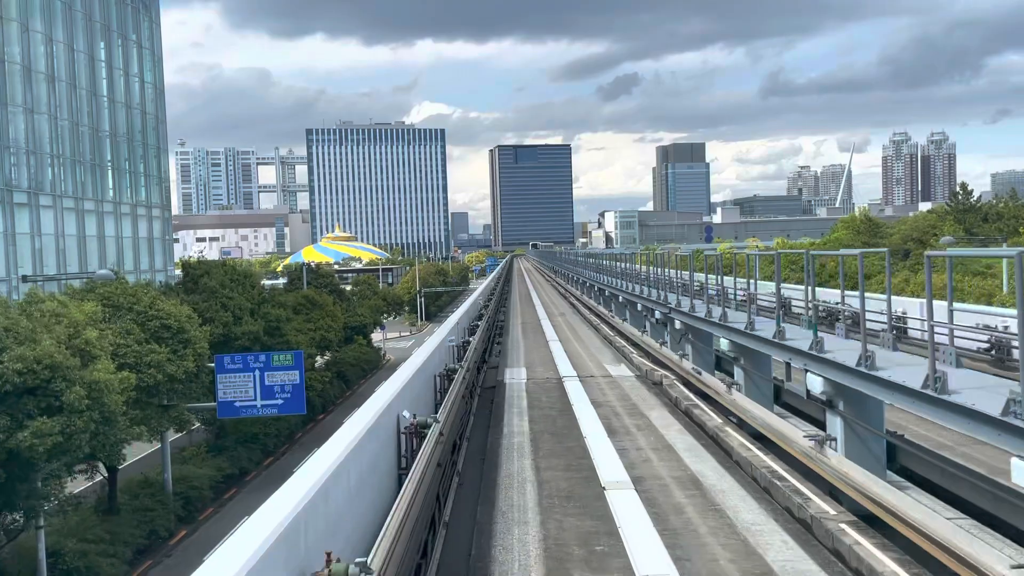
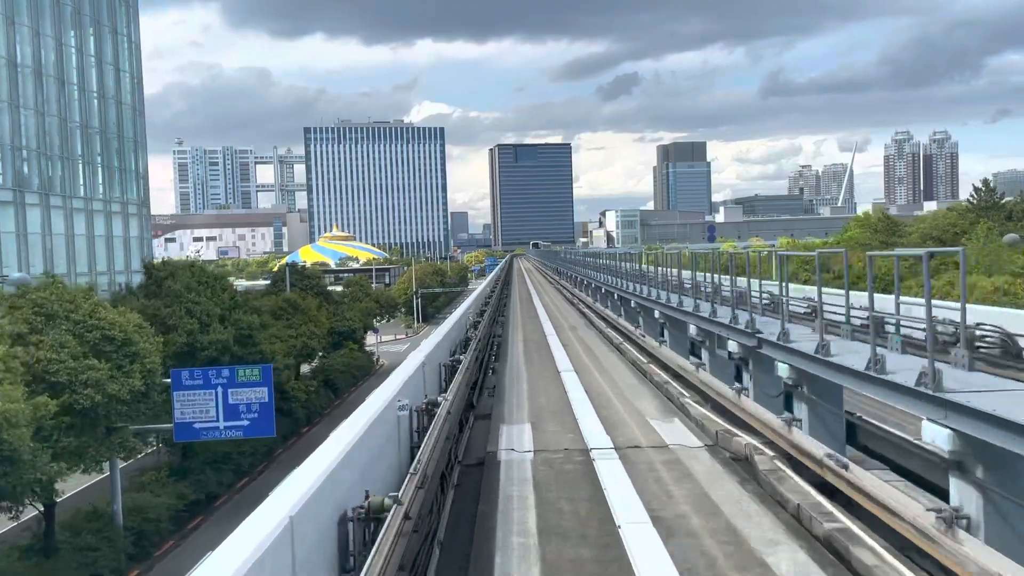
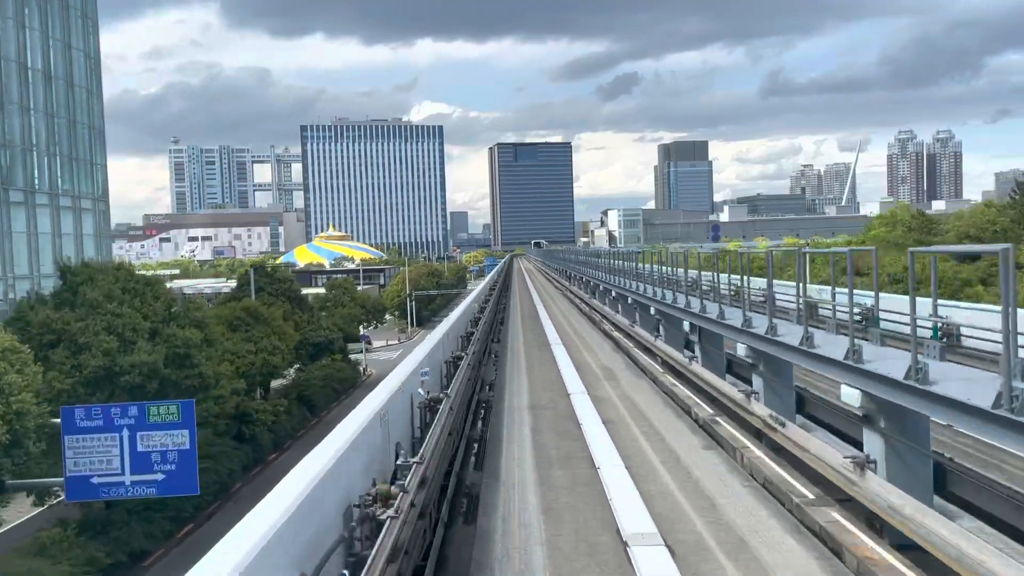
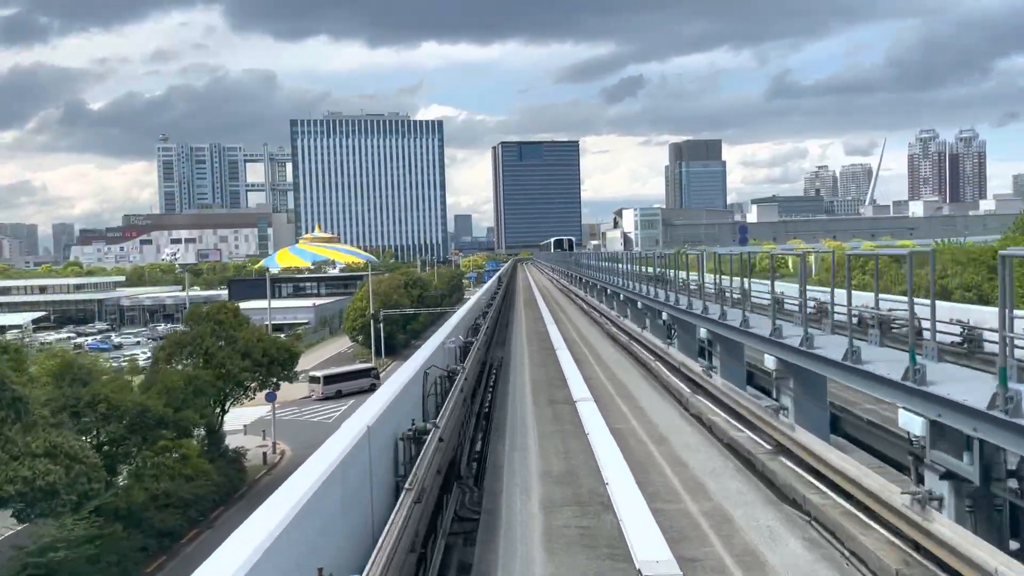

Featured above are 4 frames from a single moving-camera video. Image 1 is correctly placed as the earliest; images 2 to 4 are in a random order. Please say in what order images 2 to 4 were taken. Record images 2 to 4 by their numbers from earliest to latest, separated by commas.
2, 3, 4
